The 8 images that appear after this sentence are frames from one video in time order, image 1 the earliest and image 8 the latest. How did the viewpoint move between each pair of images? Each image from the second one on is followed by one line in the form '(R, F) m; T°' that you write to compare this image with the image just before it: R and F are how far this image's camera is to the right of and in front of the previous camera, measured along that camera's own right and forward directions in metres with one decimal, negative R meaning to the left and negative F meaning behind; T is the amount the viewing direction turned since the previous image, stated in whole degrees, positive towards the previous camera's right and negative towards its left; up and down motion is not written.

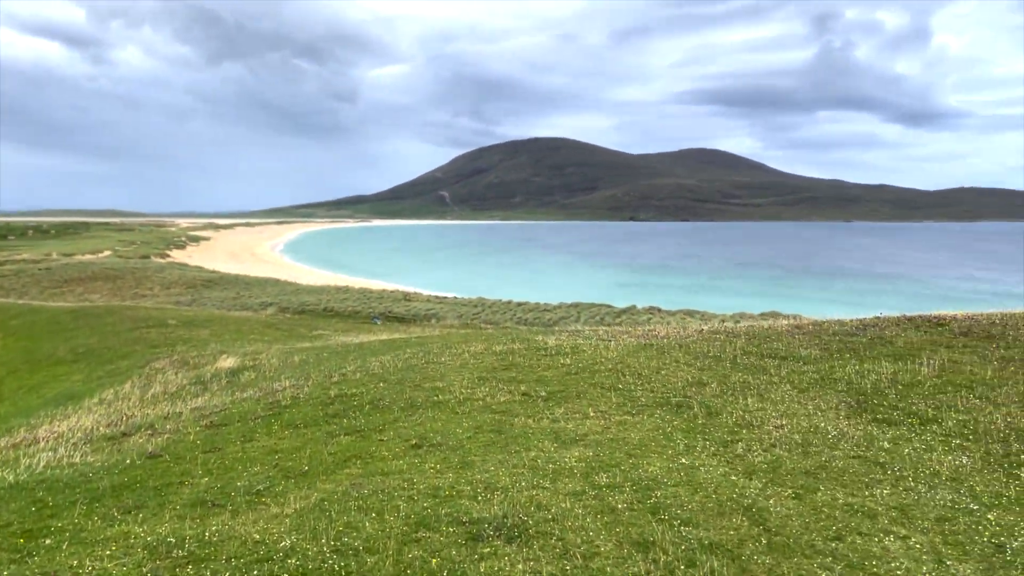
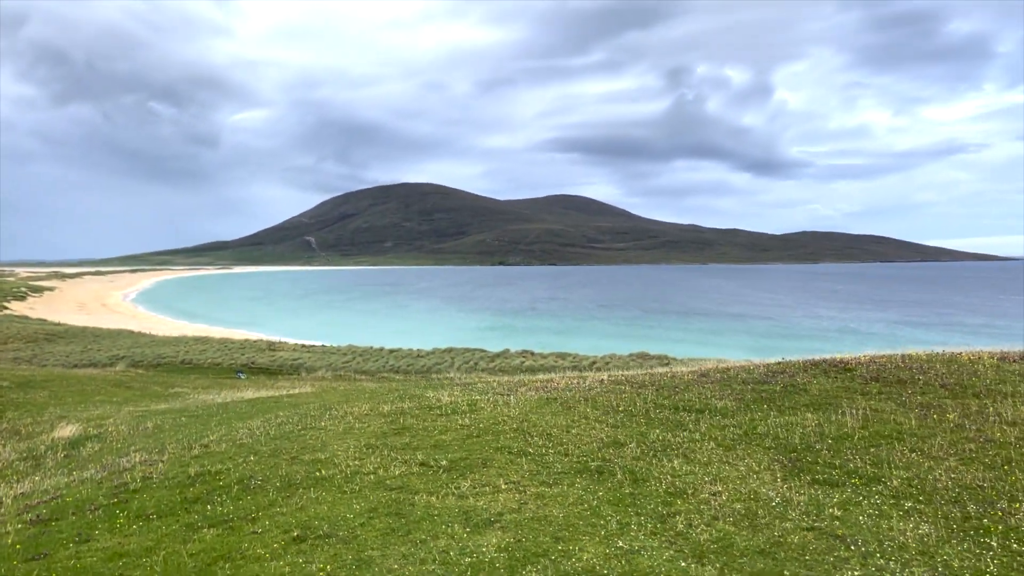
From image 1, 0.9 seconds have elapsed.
(-0.2, +1.1) m; +9°
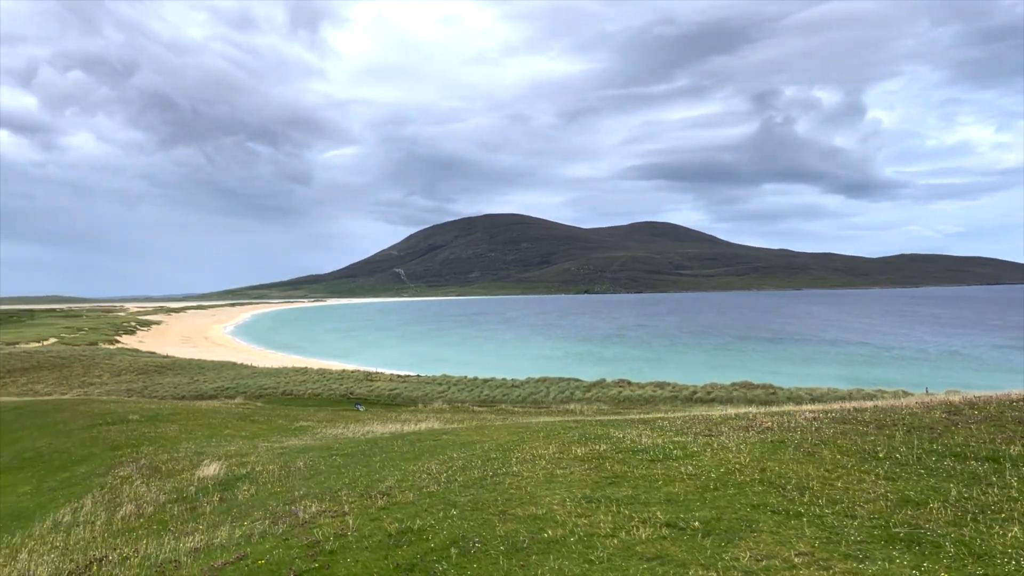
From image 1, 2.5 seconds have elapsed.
(-1.5, +1.4) m; -6°
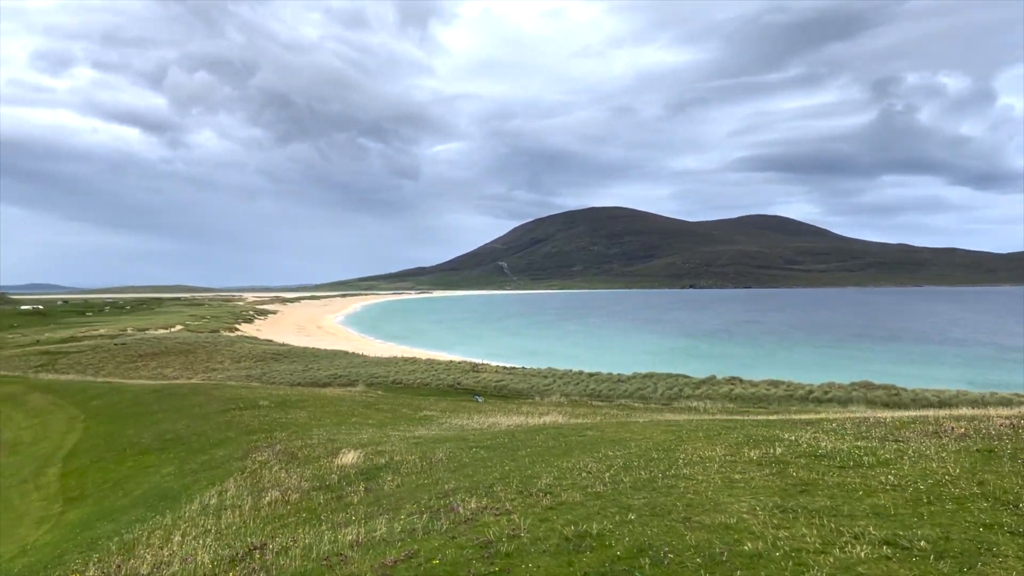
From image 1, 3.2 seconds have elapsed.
(-0.7, +0.5) m; -7°
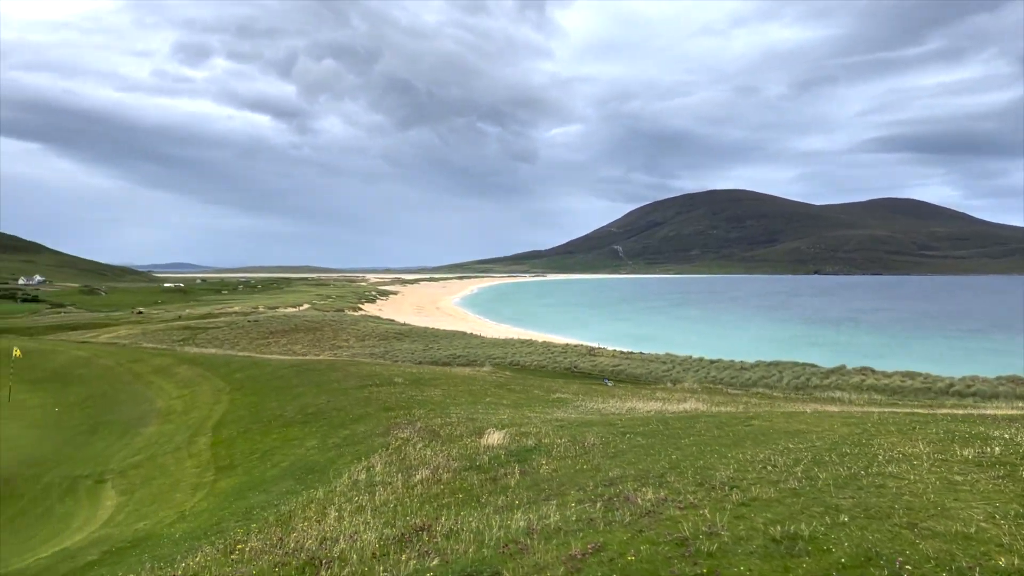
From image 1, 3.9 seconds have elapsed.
(-0.7, +0.5) m; -8°
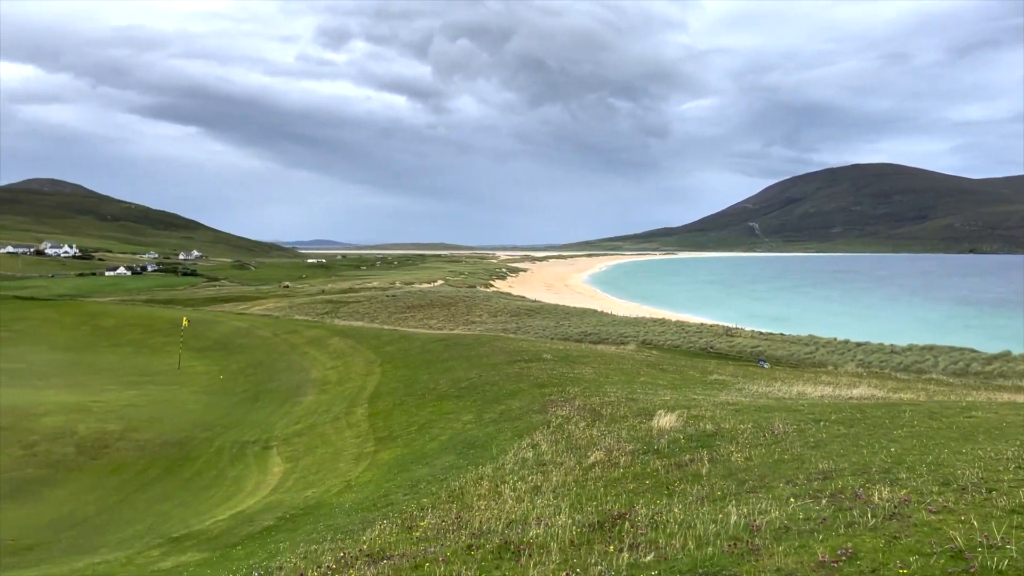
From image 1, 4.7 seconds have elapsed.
(-0.8, +0.6) m; -9°
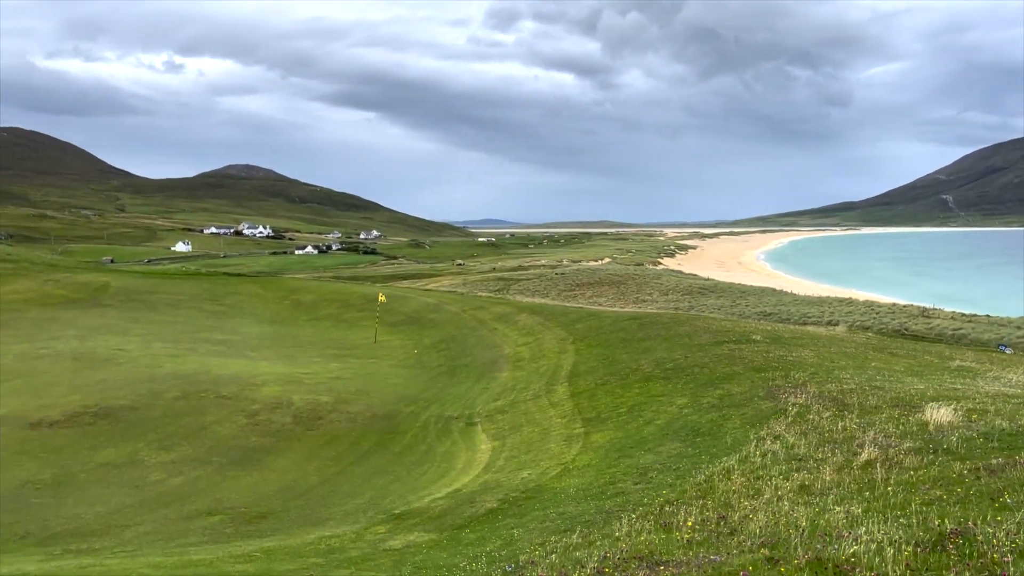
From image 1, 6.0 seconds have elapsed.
(-1.2, +1.0) m; -11°
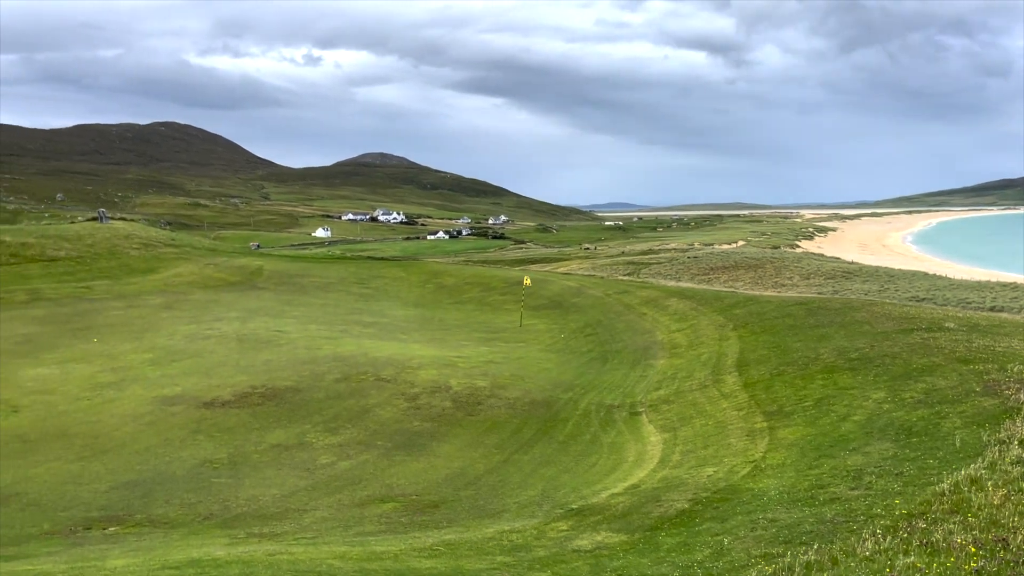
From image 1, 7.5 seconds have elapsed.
(-1.1, +1.0) m; -9°
